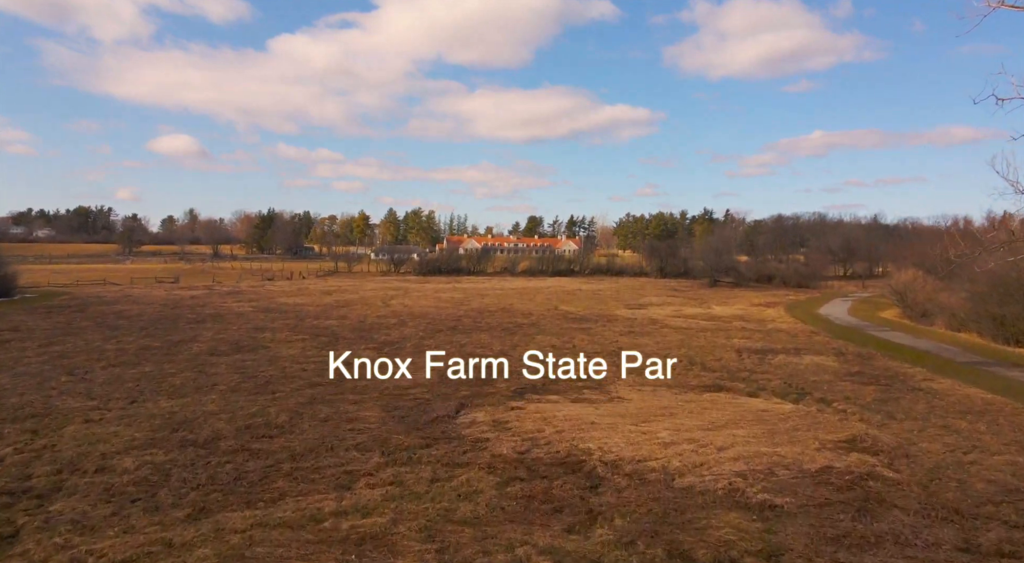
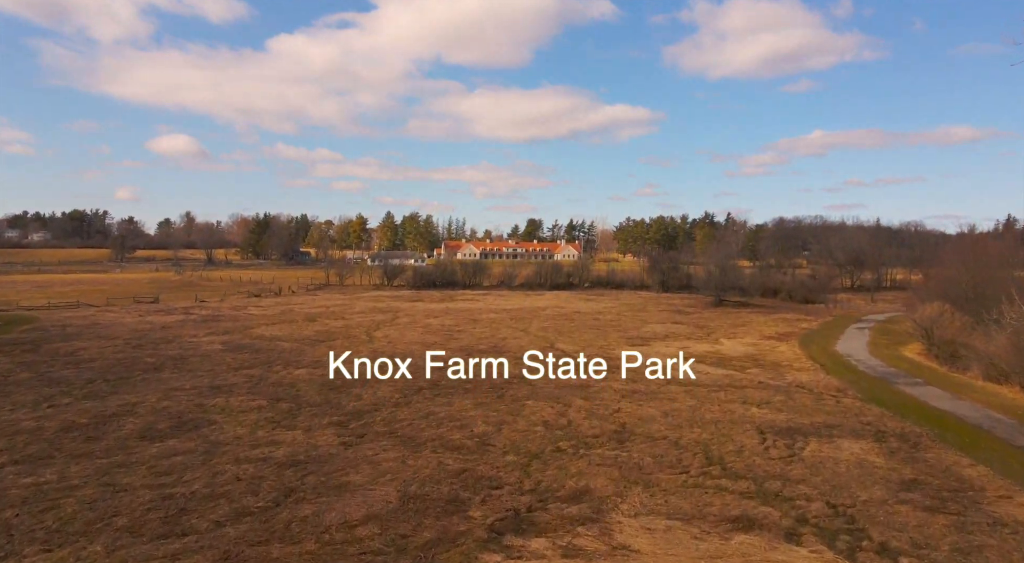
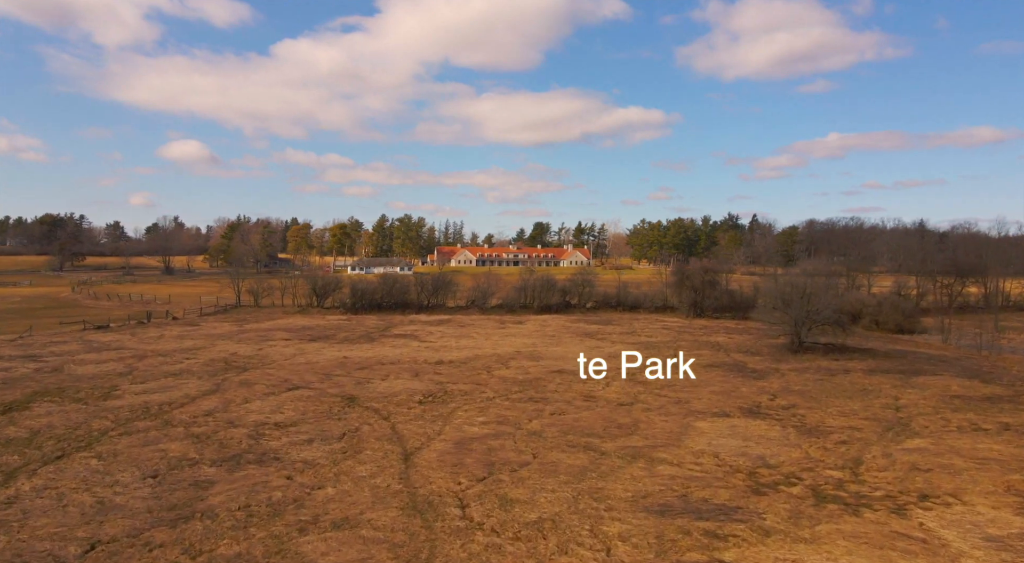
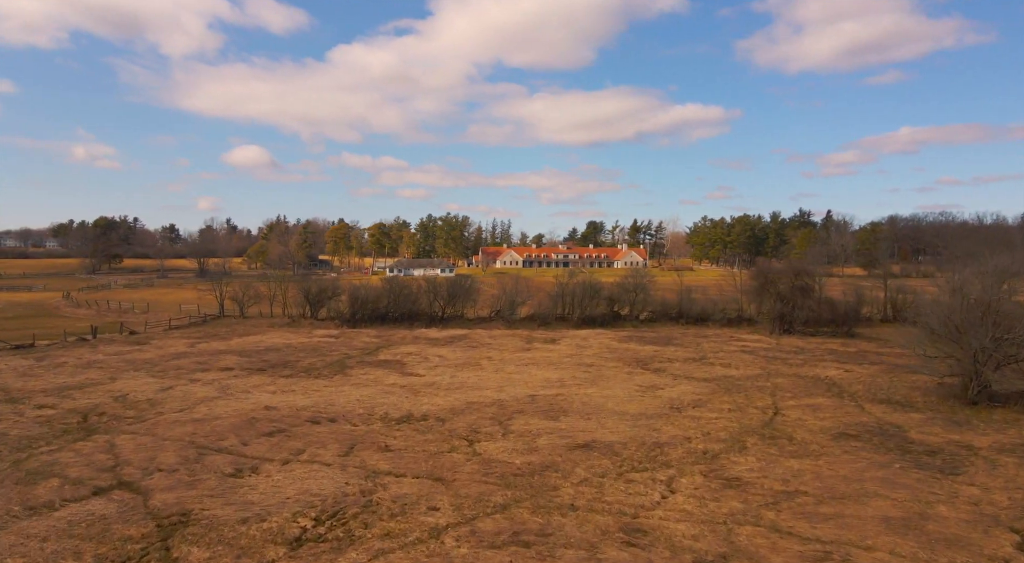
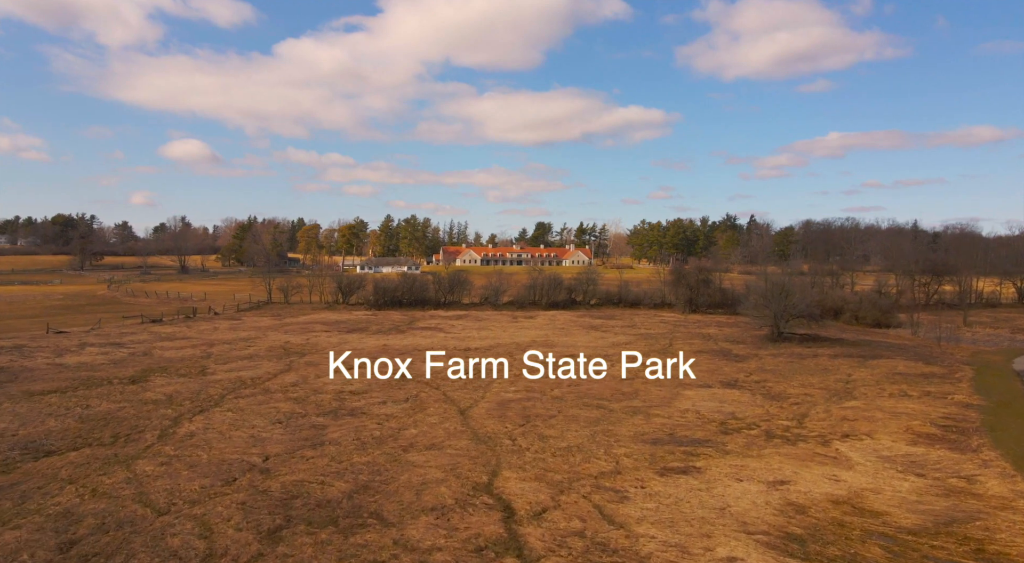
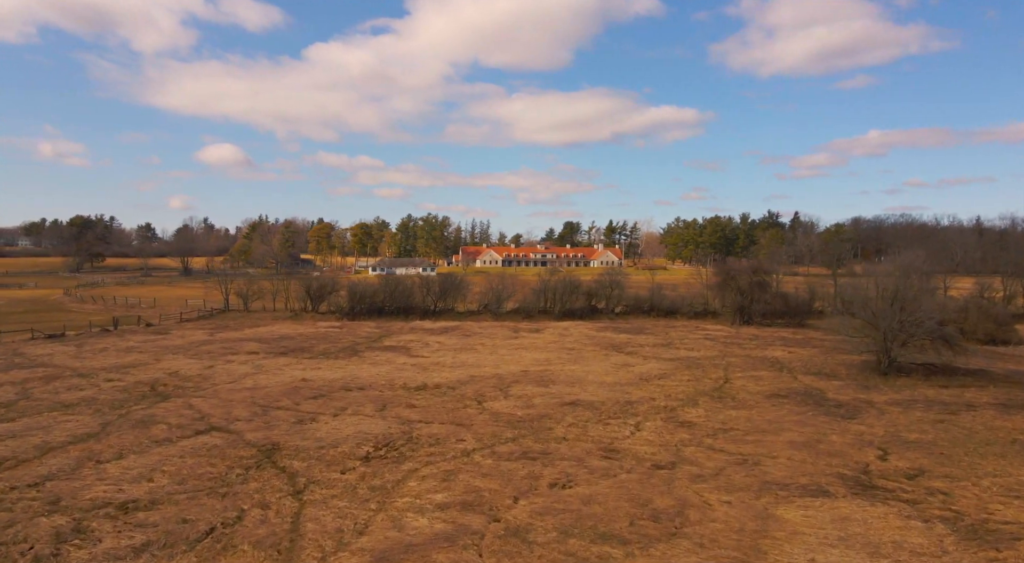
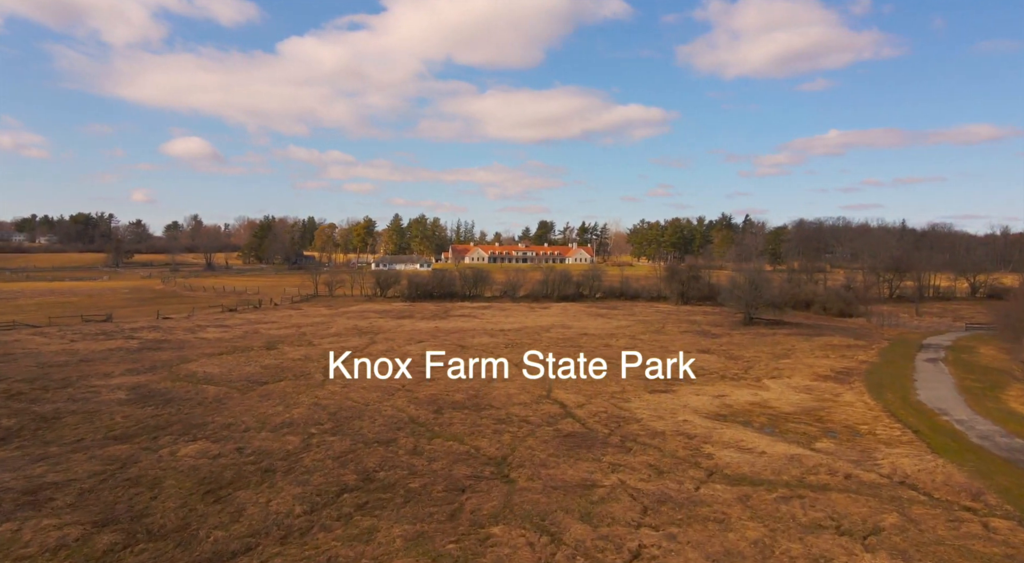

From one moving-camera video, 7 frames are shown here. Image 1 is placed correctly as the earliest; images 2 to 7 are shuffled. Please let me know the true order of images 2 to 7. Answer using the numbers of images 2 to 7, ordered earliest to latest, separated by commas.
2, 7, 5, 3, 6, 4
